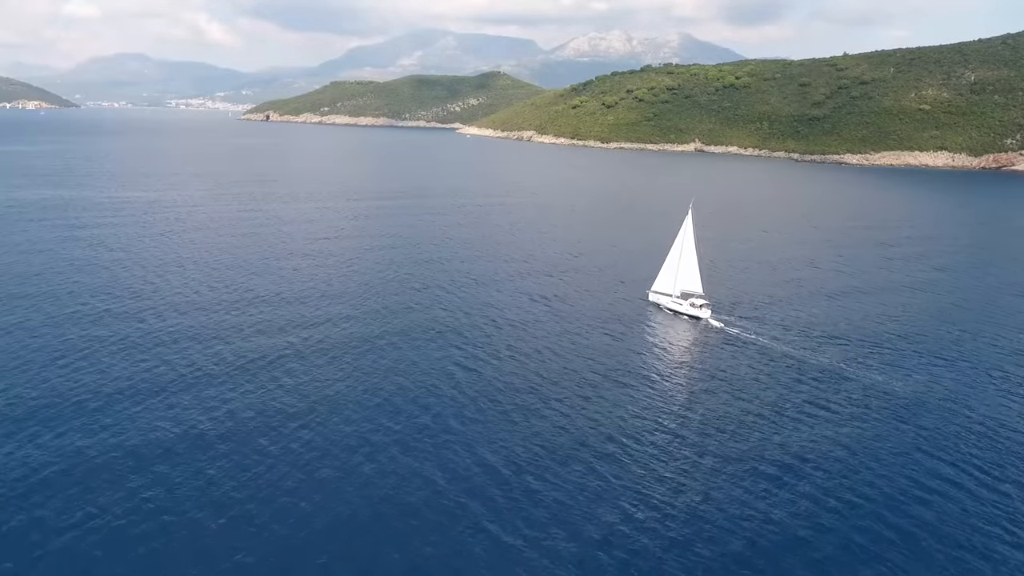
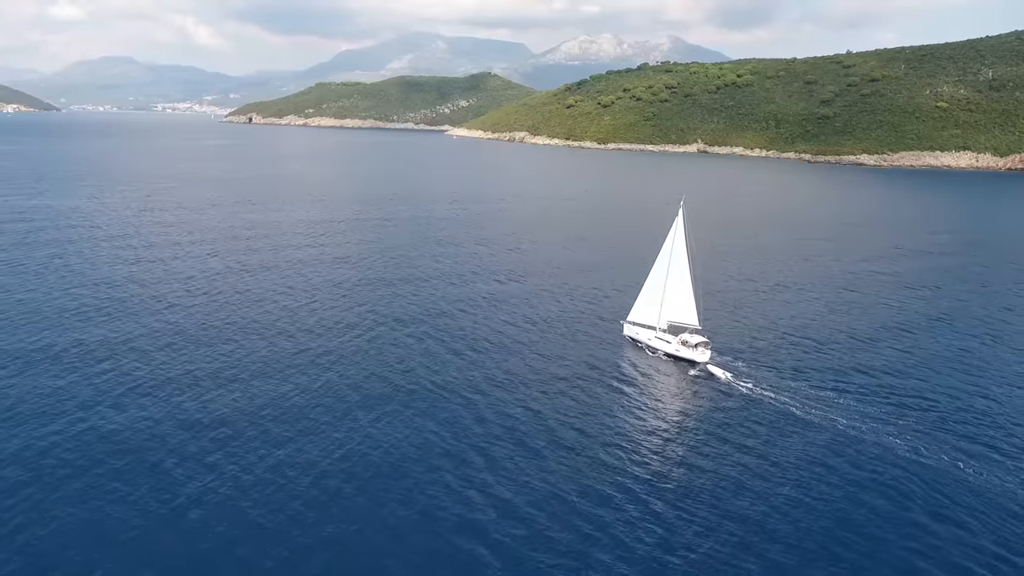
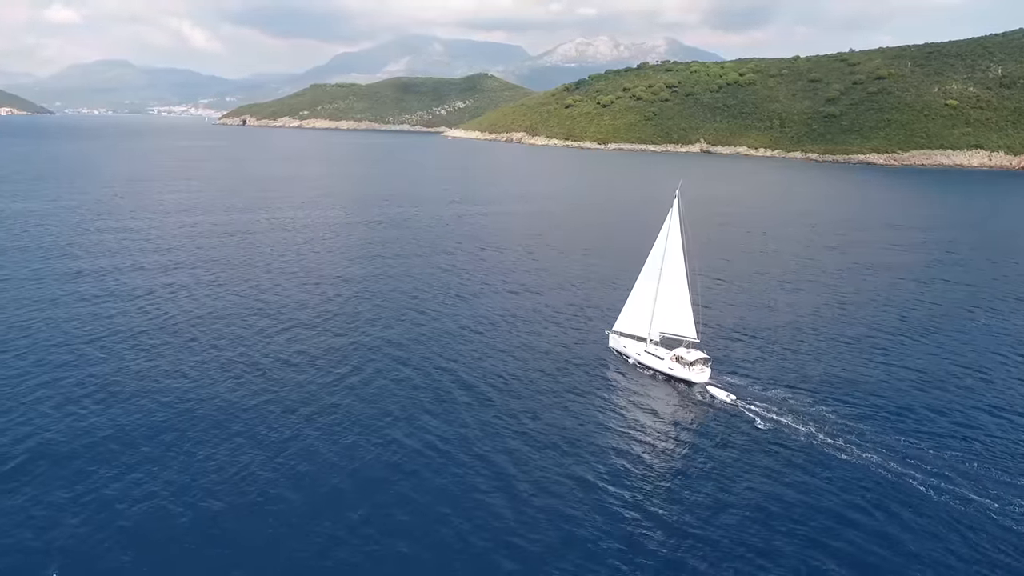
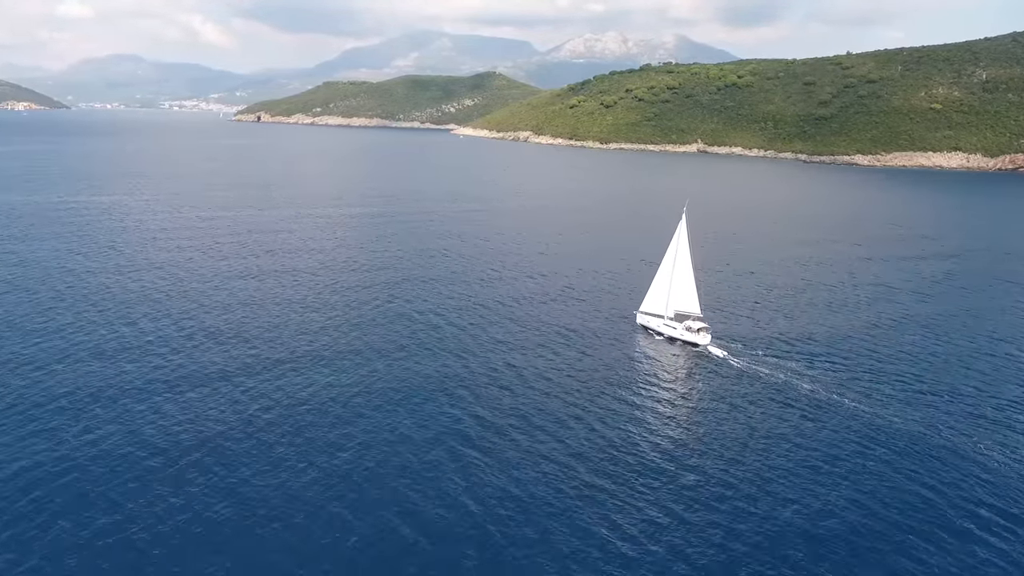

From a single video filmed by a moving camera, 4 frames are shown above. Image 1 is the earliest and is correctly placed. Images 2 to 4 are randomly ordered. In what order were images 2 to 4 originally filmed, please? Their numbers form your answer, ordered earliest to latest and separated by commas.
4, 2, 3
